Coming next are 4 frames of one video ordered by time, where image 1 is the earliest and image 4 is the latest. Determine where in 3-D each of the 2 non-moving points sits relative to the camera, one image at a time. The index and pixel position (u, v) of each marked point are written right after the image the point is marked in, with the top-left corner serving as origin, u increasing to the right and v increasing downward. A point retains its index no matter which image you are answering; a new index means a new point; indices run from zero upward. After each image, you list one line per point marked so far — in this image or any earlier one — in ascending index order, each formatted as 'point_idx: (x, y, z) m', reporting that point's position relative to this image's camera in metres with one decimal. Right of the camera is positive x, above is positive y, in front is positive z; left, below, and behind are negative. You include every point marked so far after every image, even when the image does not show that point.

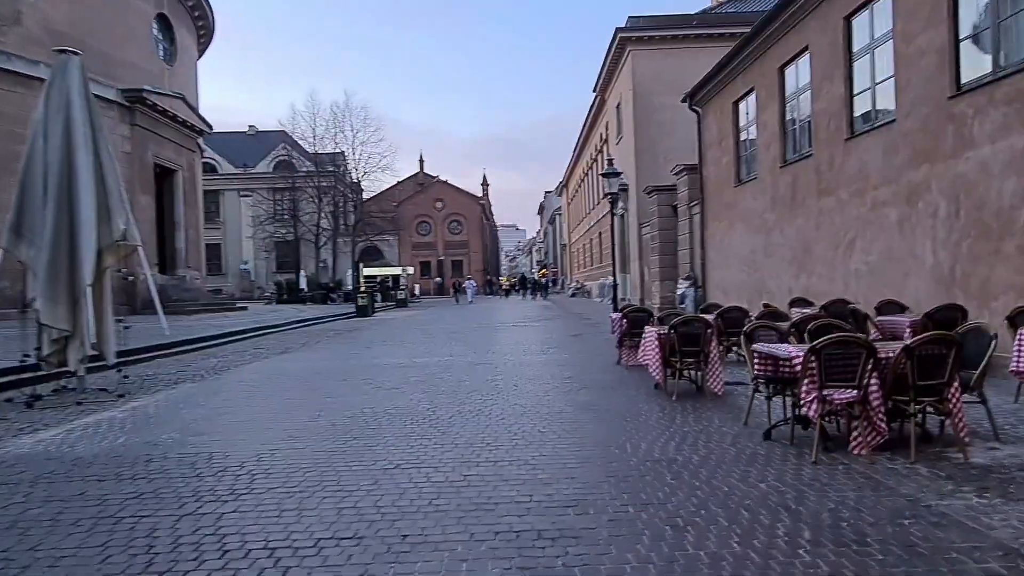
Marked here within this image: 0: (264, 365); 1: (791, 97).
0: (-5.1, -1.6, +14.1) m
1: (+6.3, +4.3, +15.4) m
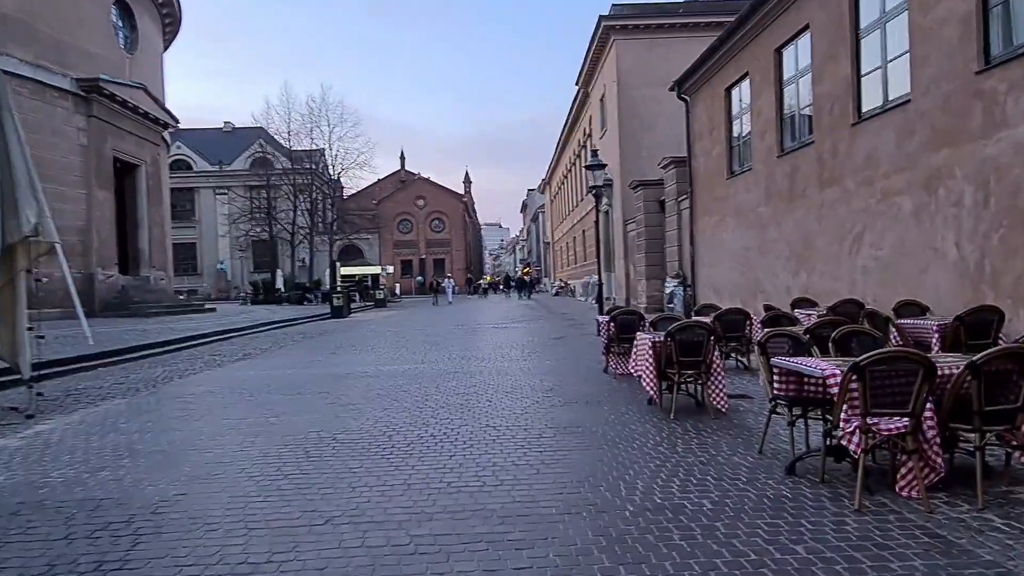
0: (-5.5, -1.6, +12.7) m
1: (+5.8, +4.3, +14.3) m
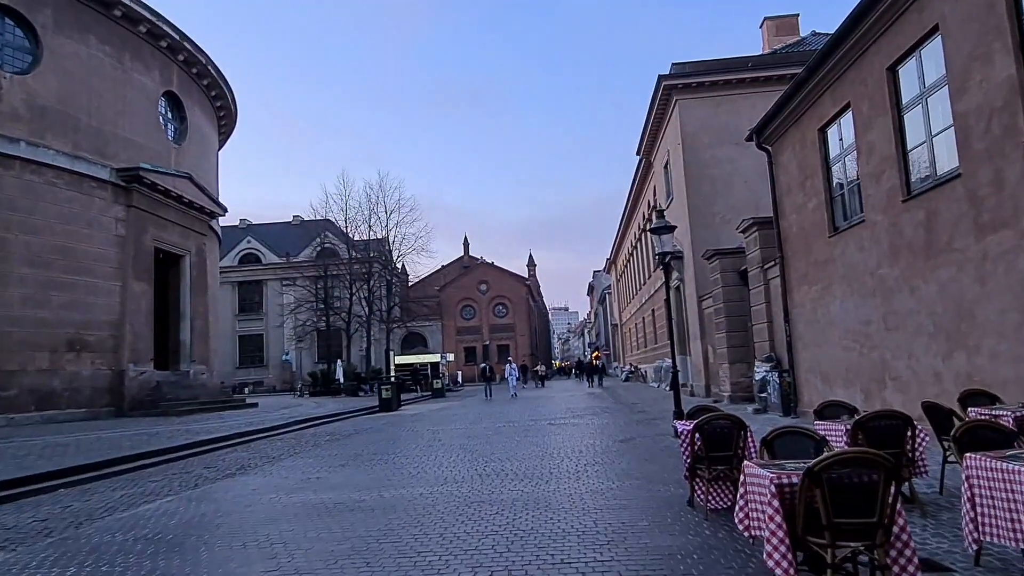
0: (-4.9, -3.1, +9.9) m
1: (+6.5, +3.0, +11.1) m
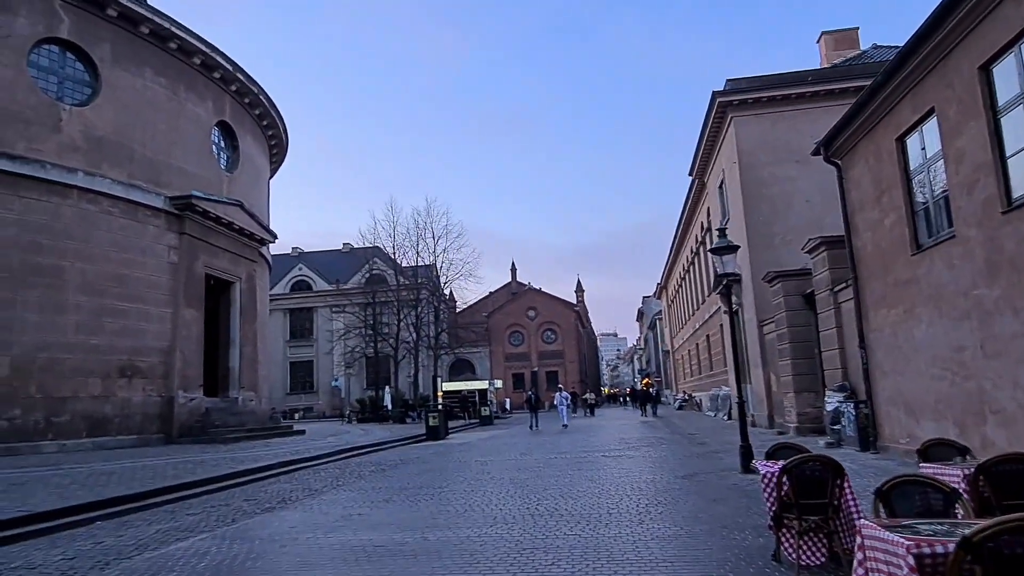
0: (-4.1, -3.4, +9.3) m
1: (+7.2, +2.7, +10.0) m
